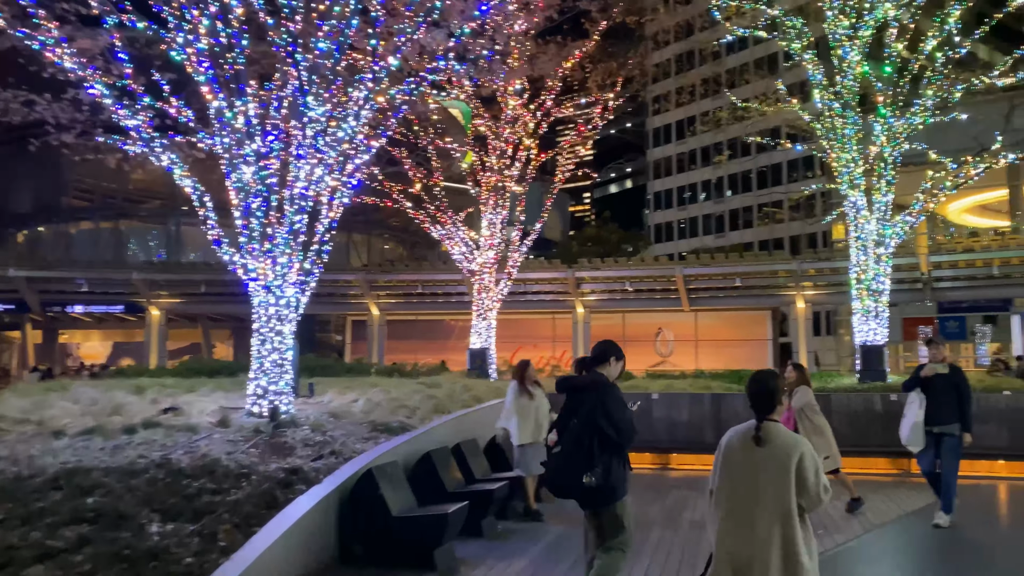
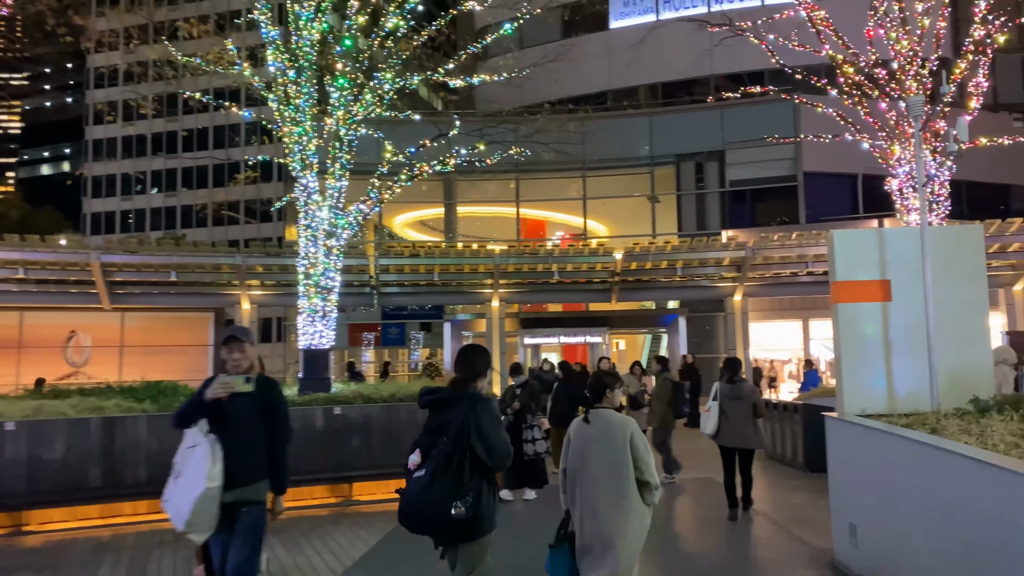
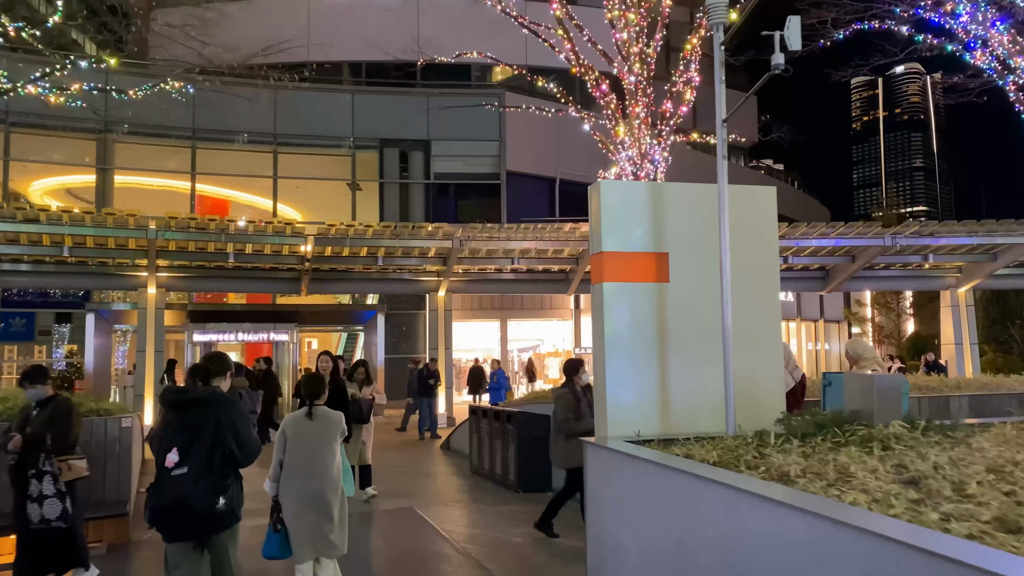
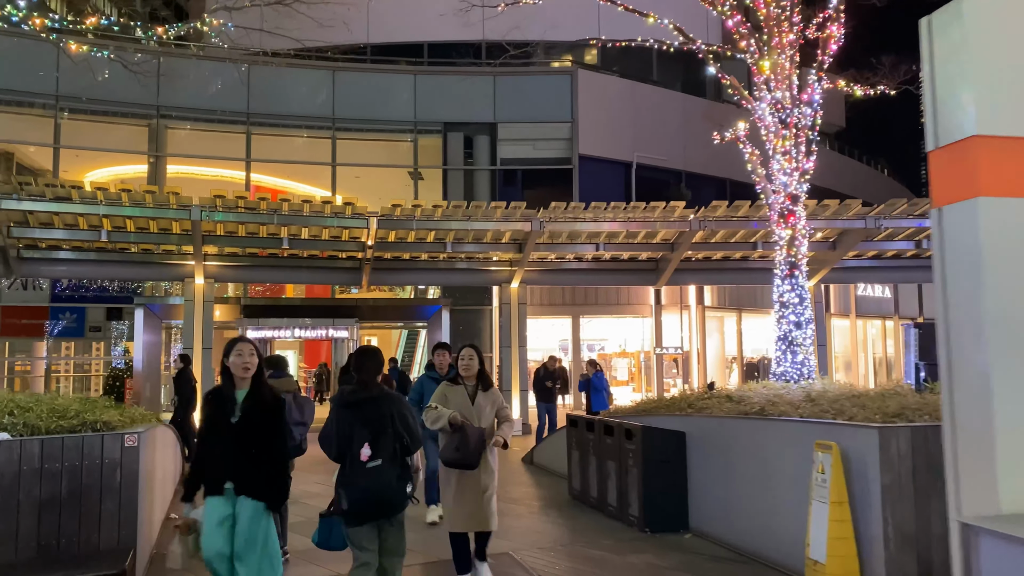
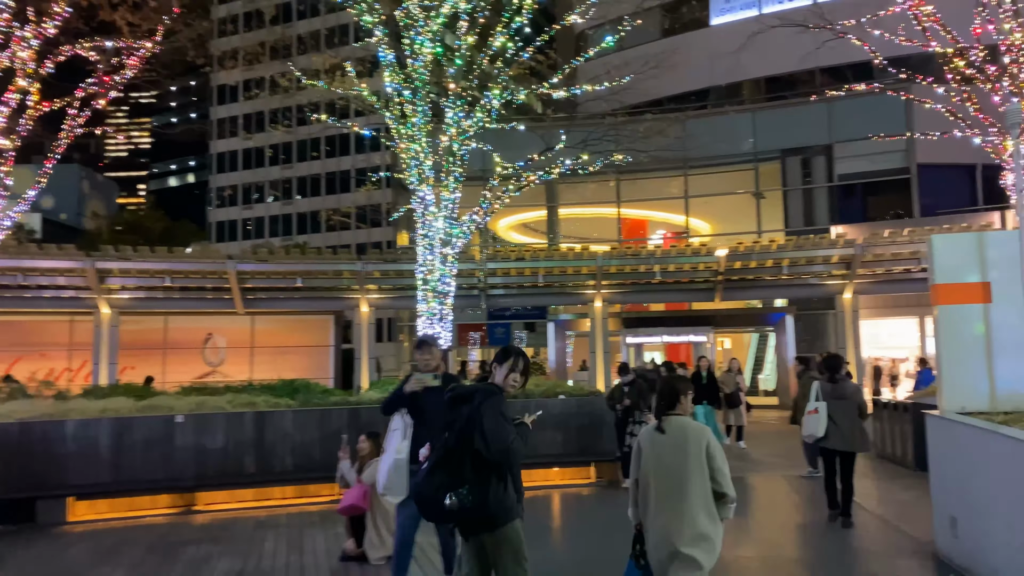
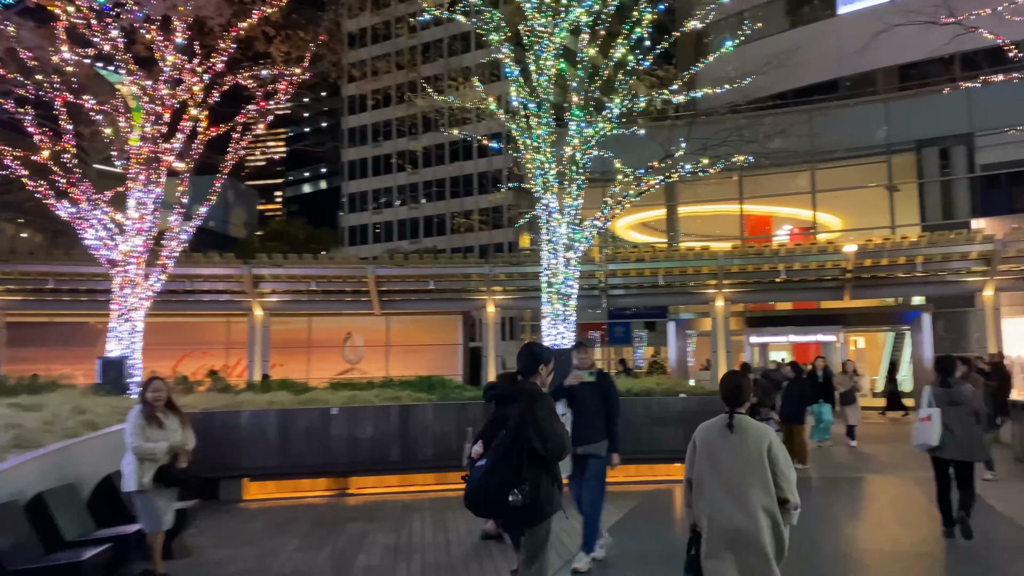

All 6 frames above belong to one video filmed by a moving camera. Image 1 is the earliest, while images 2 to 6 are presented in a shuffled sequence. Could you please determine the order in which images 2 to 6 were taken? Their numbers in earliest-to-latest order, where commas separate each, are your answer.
6, 5, 2, 3, 4
